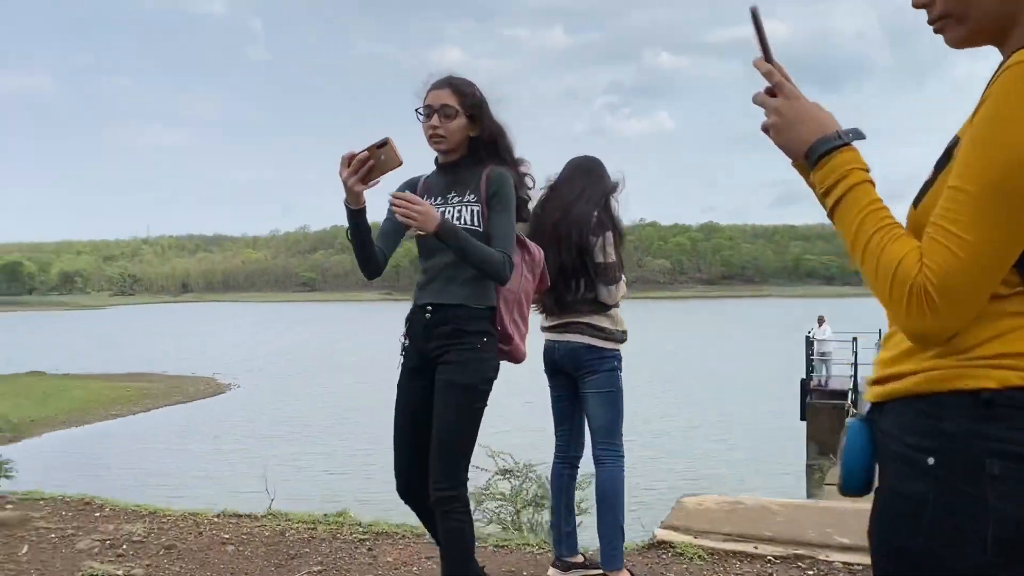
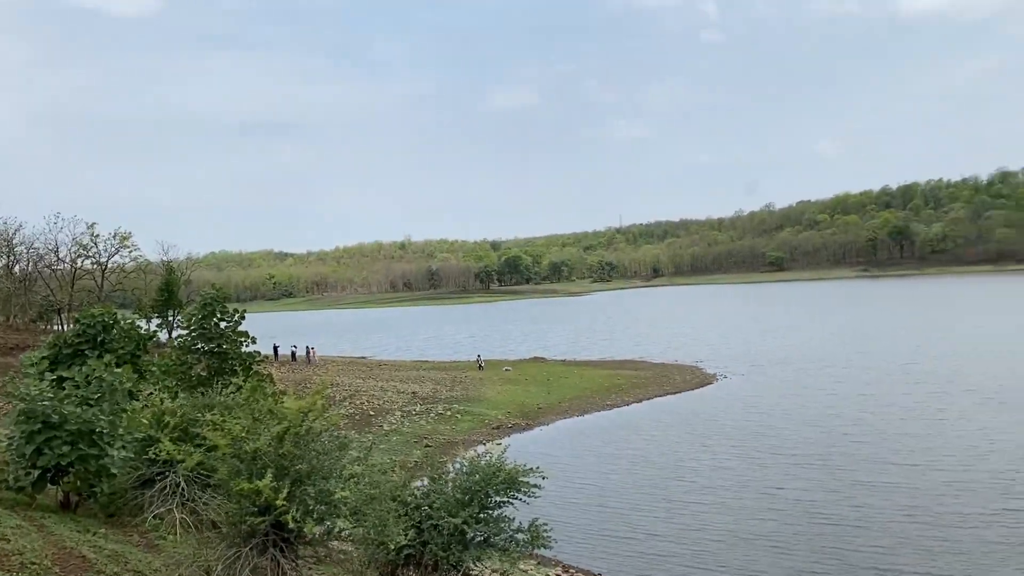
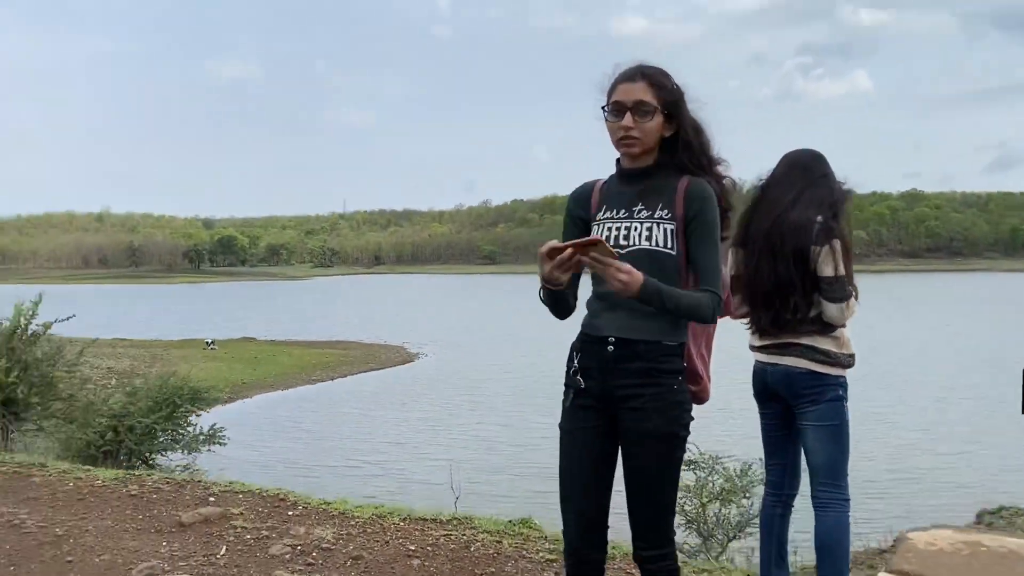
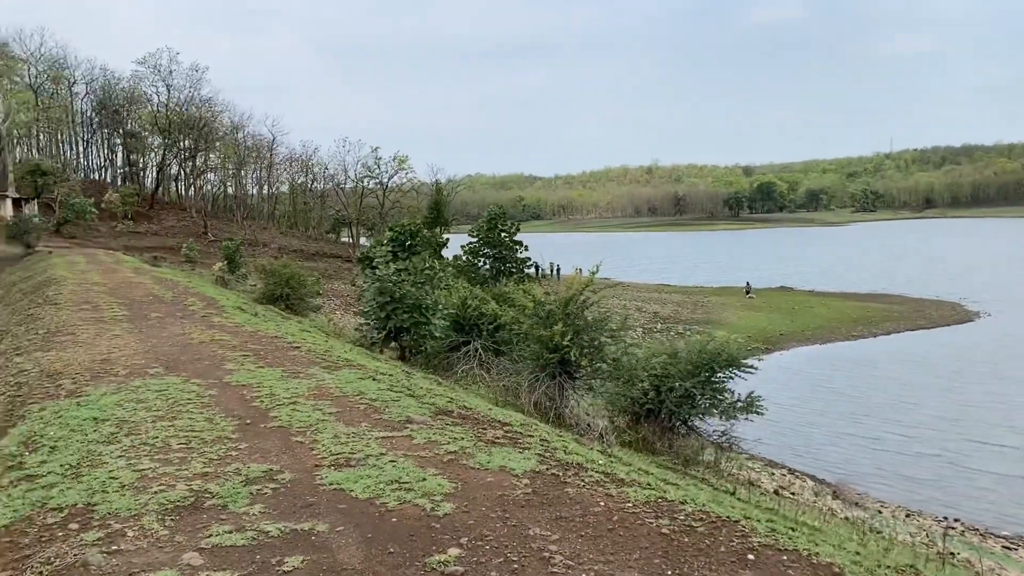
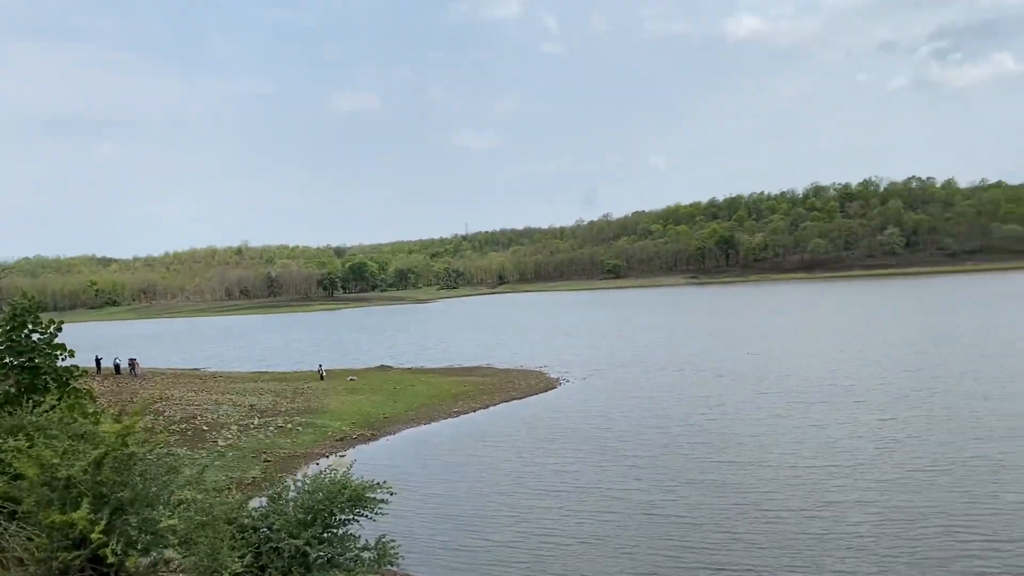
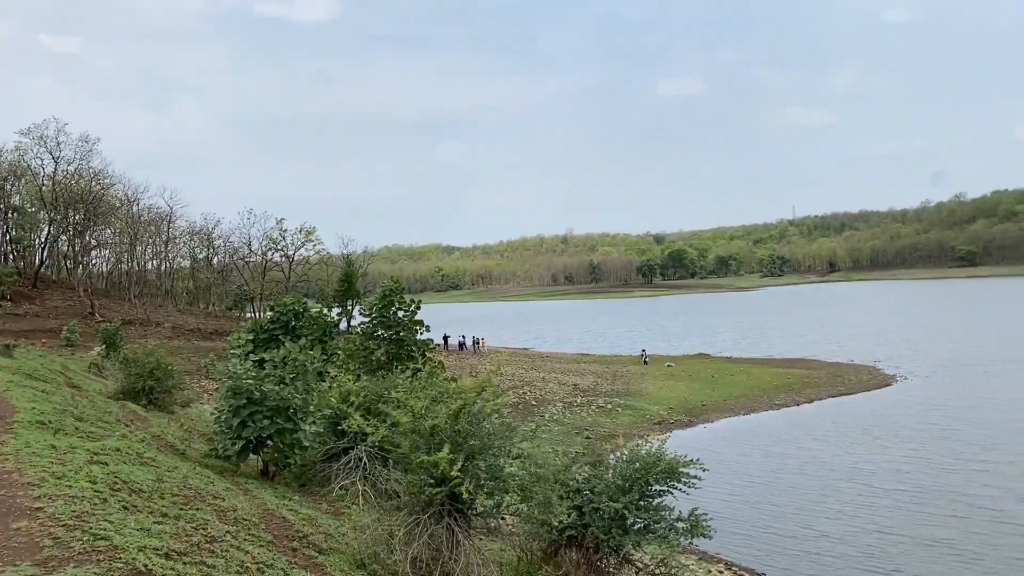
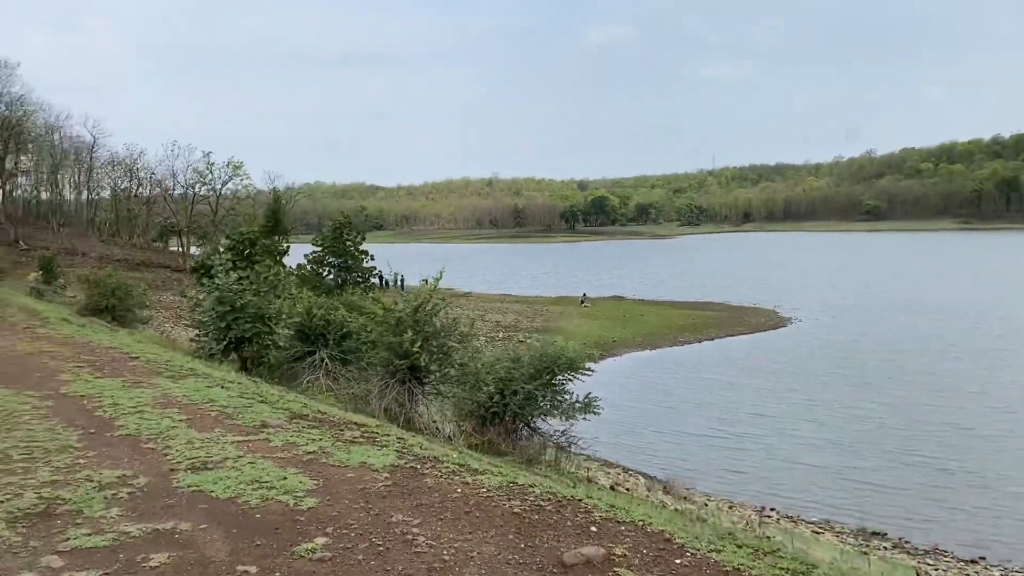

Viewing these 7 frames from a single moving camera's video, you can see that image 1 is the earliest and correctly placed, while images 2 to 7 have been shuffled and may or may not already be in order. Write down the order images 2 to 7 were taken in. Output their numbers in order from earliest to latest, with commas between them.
3, 7, 4, 6, 2, 5
